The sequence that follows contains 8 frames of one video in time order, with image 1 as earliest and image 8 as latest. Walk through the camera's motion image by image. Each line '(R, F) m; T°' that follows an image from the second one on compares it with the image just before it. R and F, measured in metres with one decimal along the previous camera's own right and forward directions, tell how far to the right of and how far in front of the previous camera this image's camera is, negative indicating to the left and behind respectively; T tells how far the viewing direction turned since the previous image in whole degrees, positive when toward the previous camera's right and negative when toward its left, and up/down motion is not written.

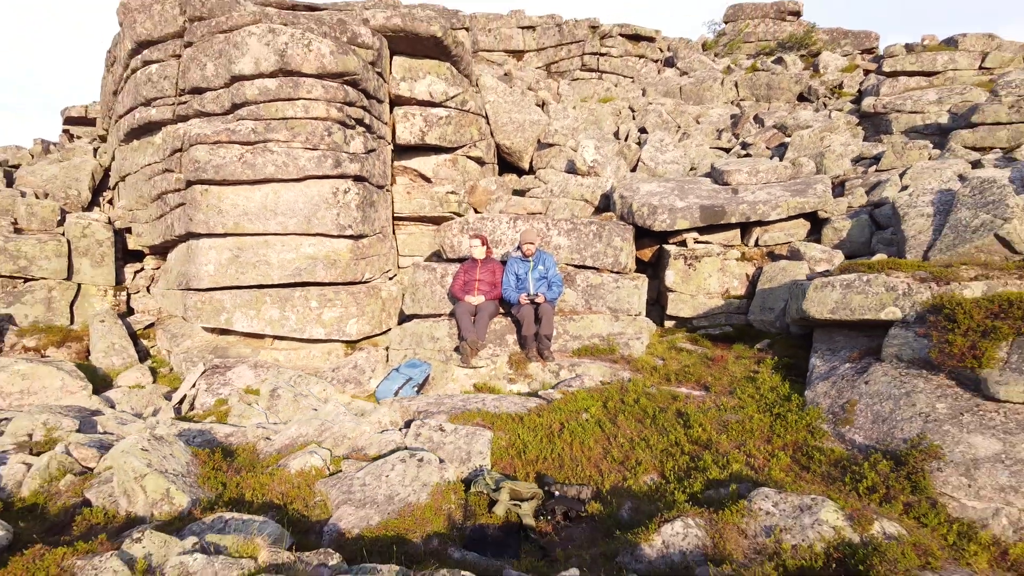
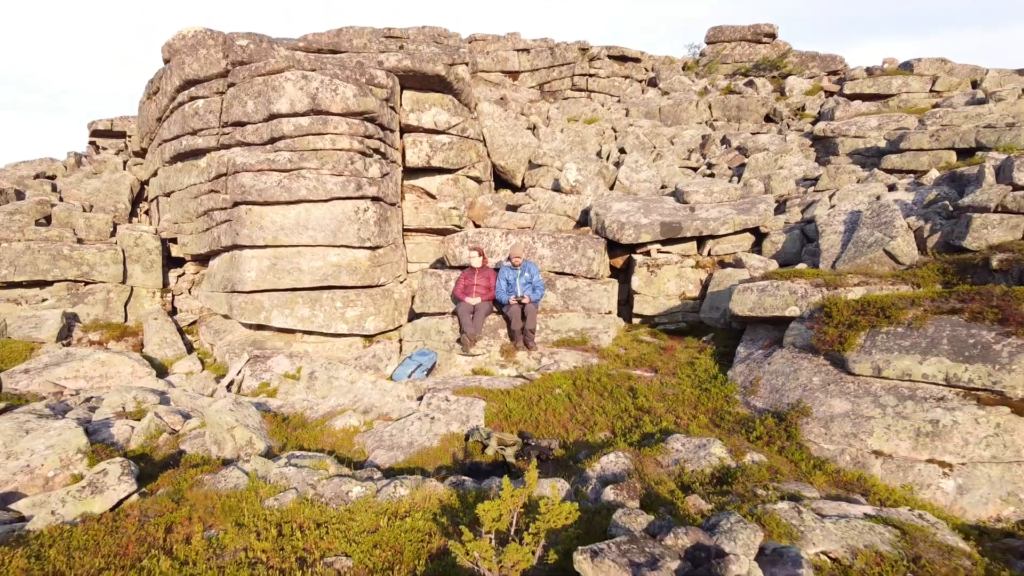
(+0.1, -1.7) m; 0°
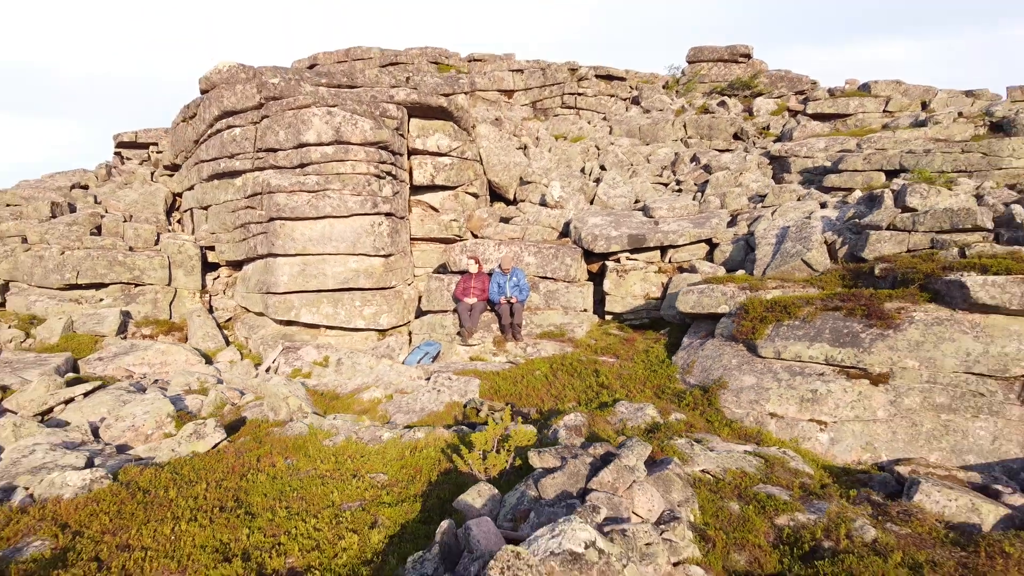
(+0.1, -1.9) m; 0°
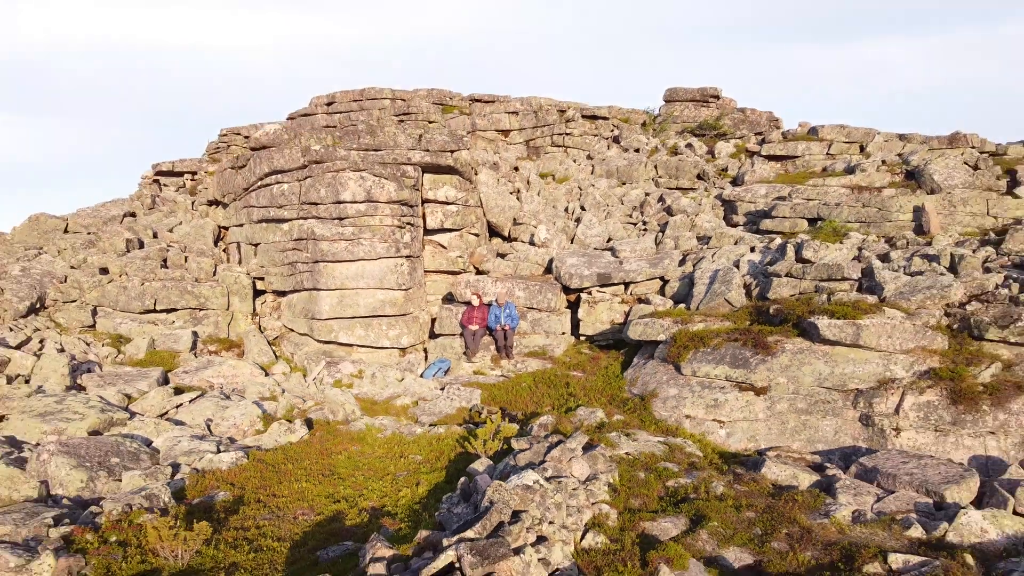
(+0.1, -3.3) m; 0°
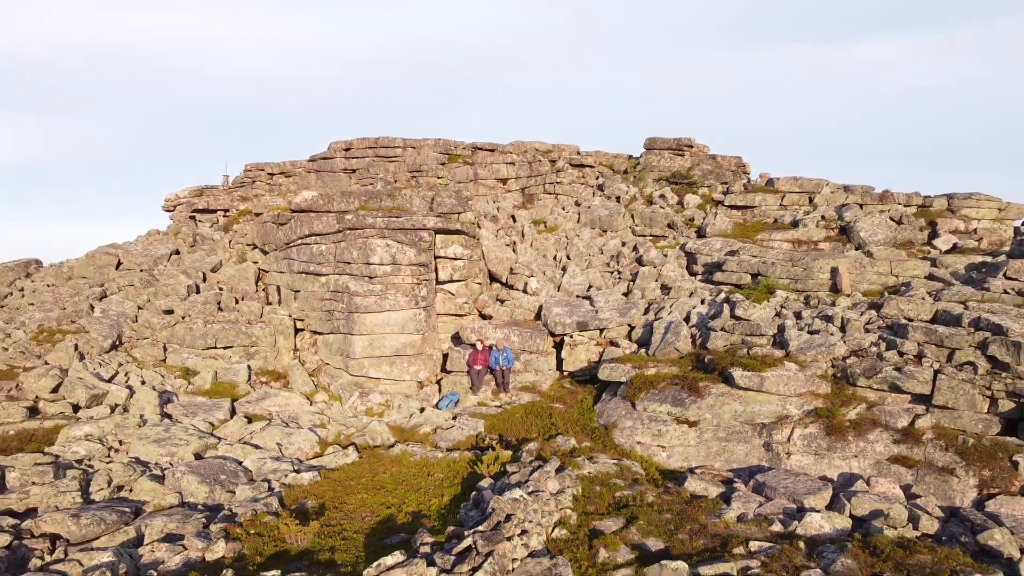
(+0.1, -3.7) m; 0°
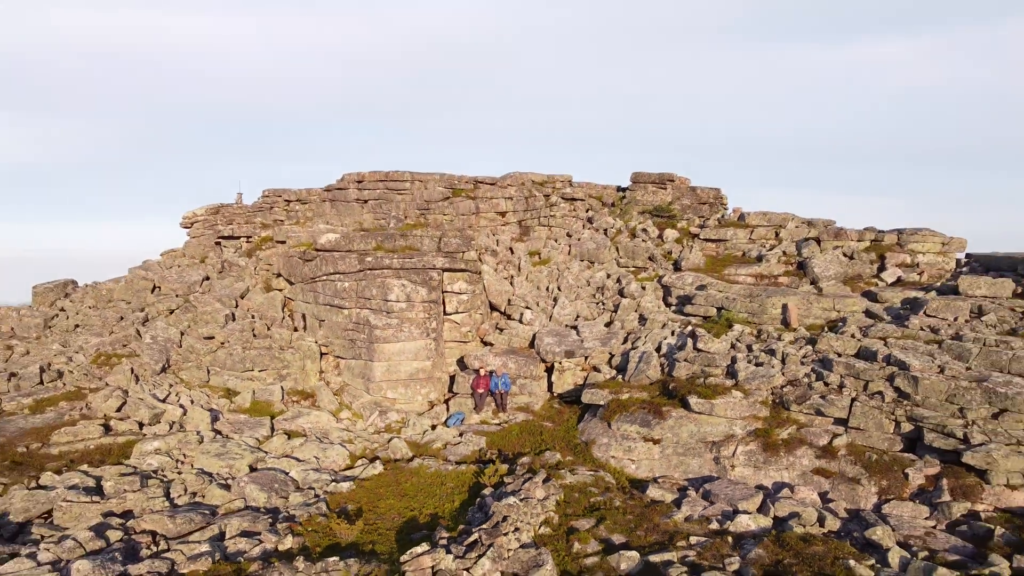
(+0.1, -3.2) m; 0°
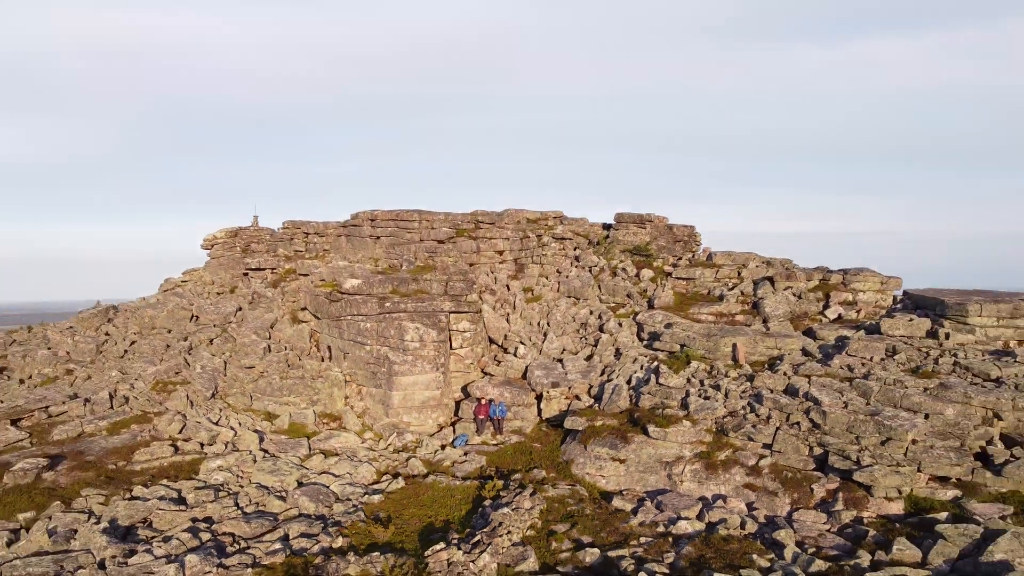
(+0.1, -4.5) m; 0°
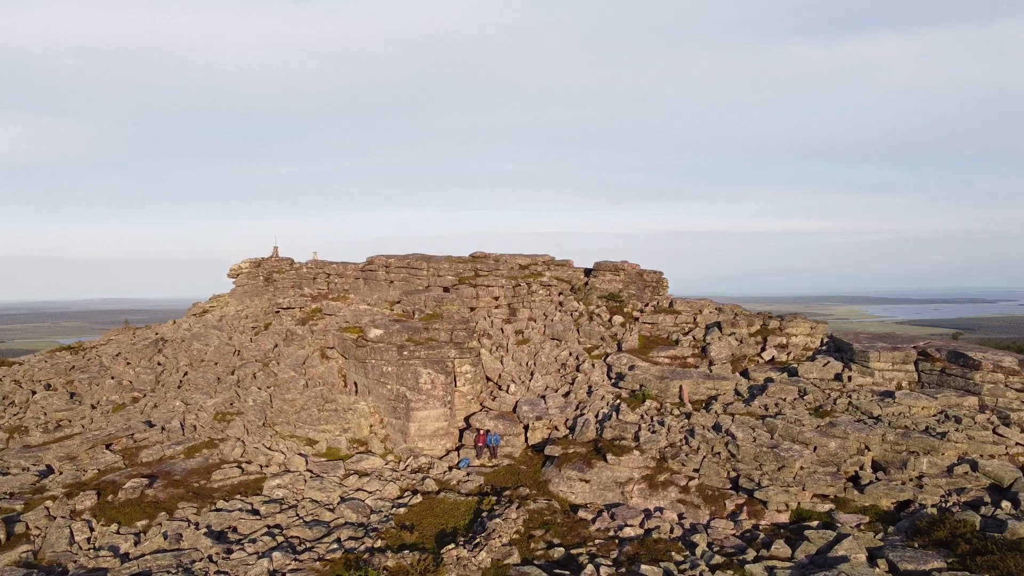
(+0.2, -7.0) m; 0°
